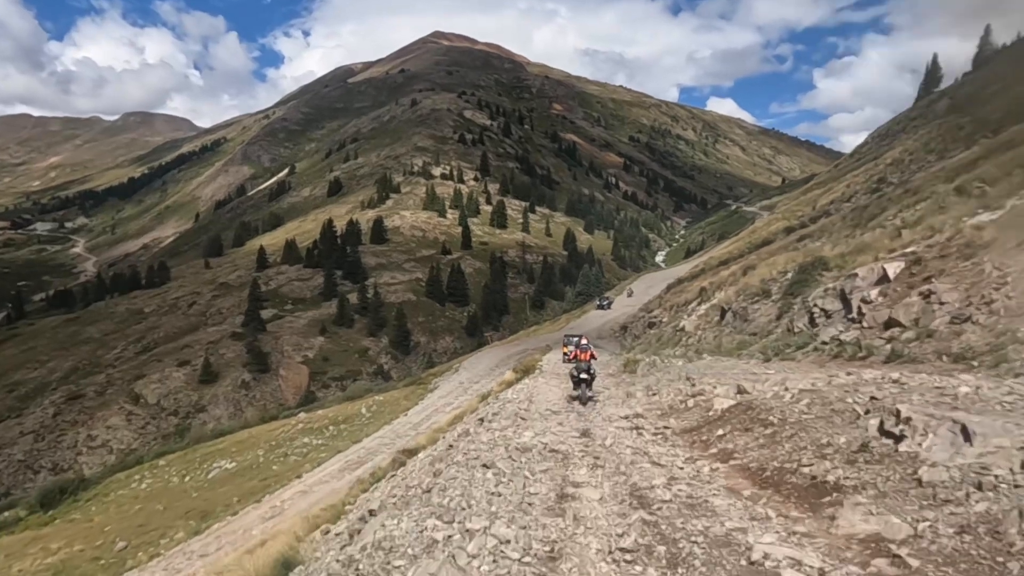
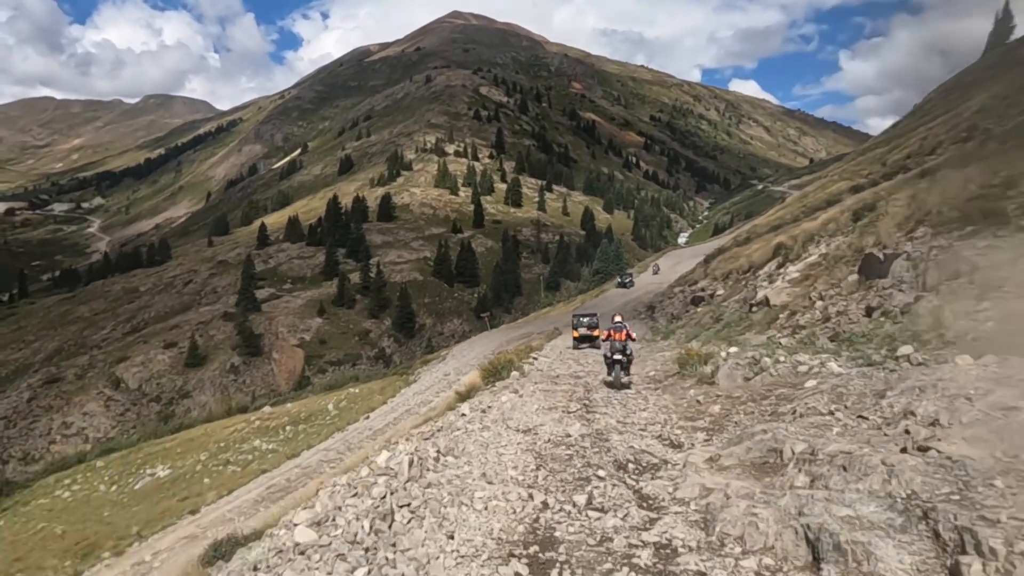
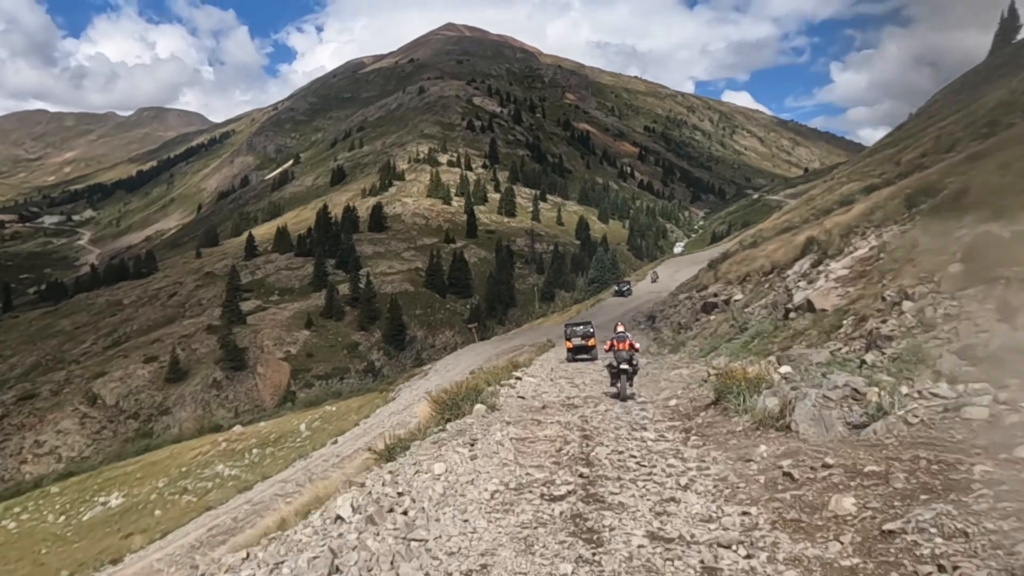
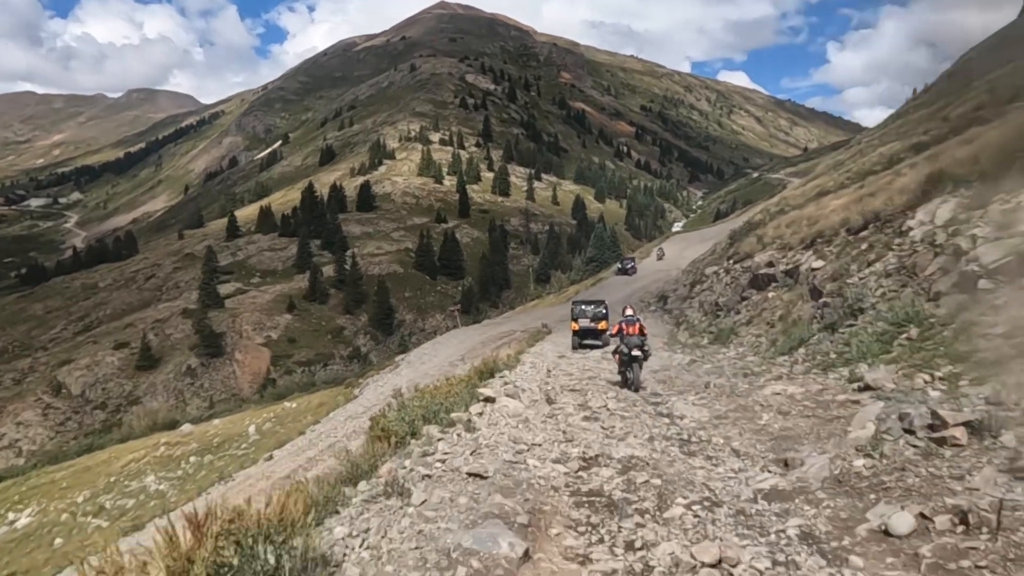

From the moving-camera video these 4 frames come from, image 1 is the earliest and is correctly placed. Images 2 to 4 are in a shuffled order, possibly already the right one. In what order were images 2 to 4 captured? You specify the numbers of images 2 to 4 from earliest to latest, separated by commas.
2, 3, 4
